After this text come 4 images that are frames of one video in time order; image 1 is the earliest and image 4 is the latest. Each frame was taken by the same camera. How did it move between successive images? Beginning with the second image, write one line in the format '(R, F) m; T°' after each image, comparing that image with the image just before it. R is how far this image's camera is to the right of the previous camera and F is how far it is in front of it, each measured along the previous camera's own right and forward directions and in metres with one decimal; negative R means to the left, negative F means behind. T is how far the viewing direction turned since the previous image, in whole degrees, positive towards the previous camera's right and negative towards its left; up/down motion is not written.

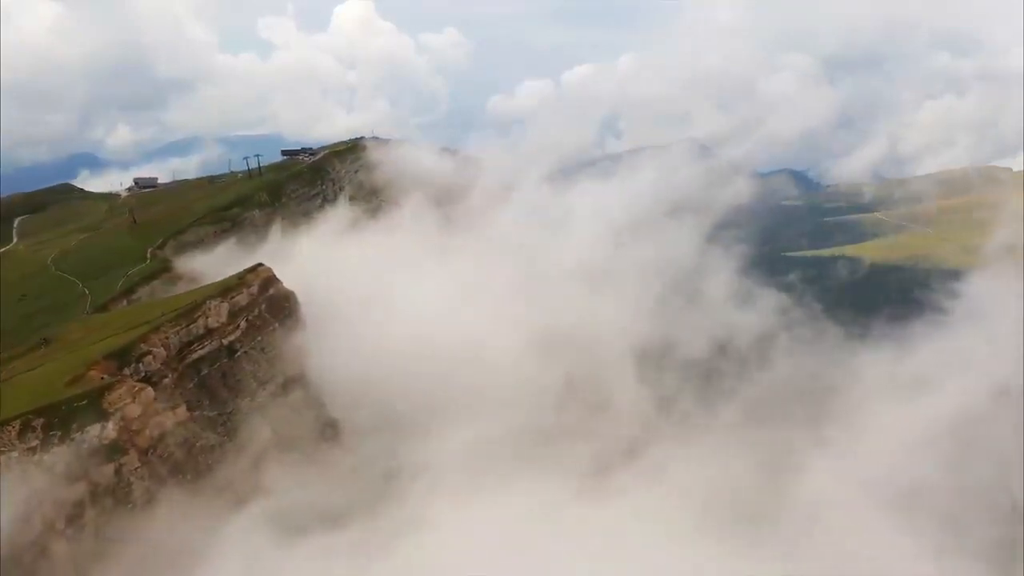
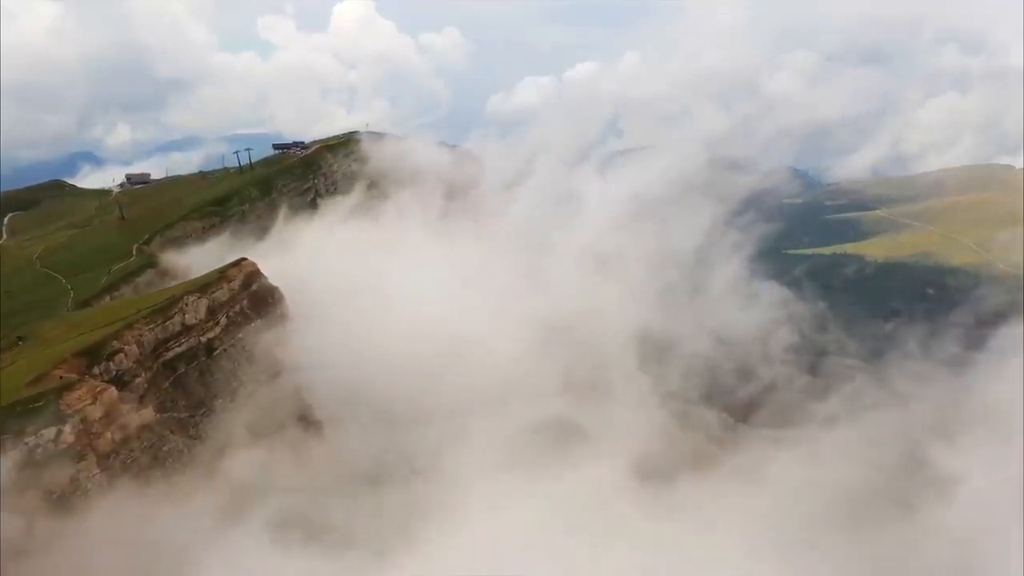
(+0.8, +3.1) m; 0°
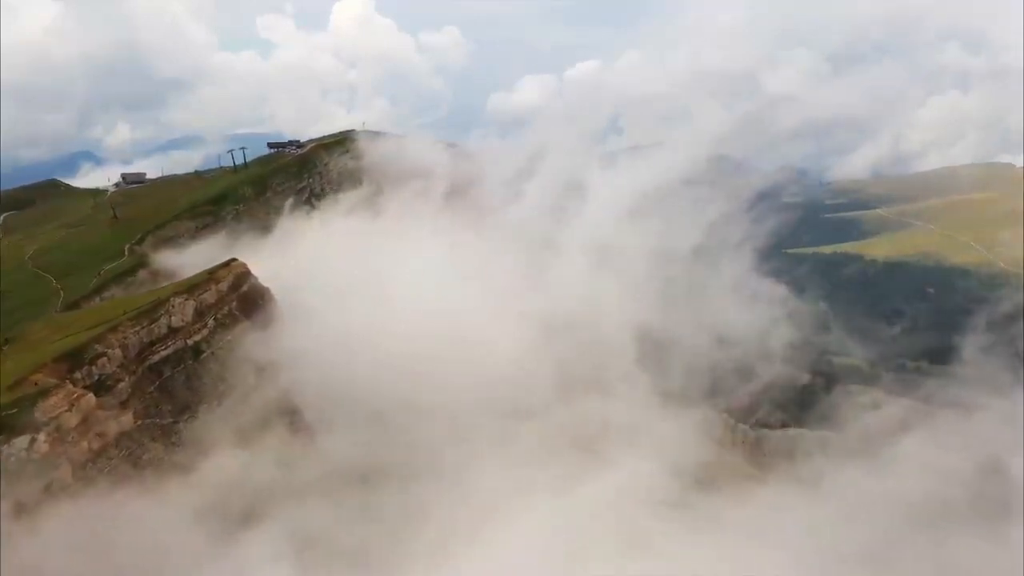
(+0.5, +1.6) m; 0°
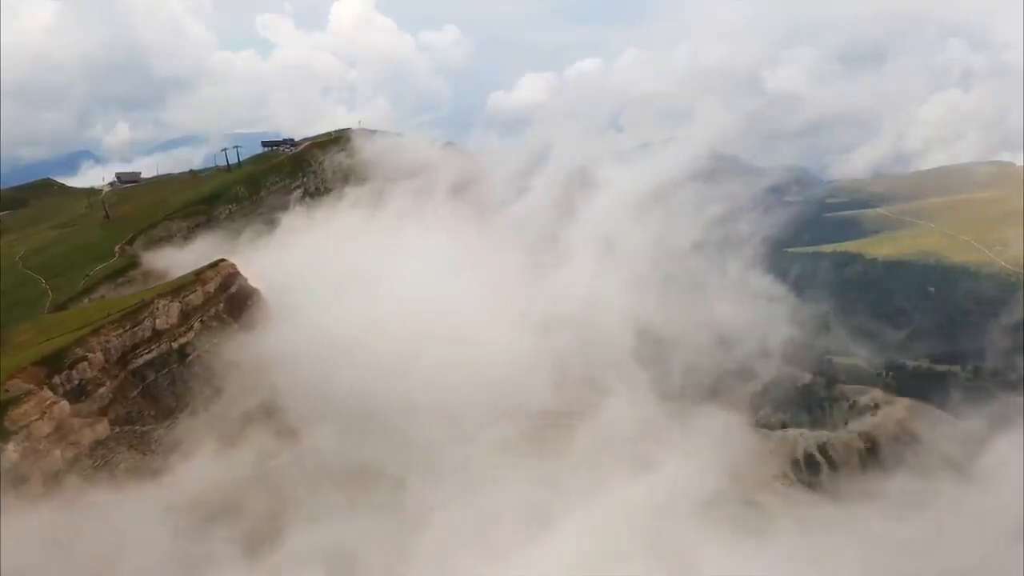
(+0.6, +1.6) m; 0°
